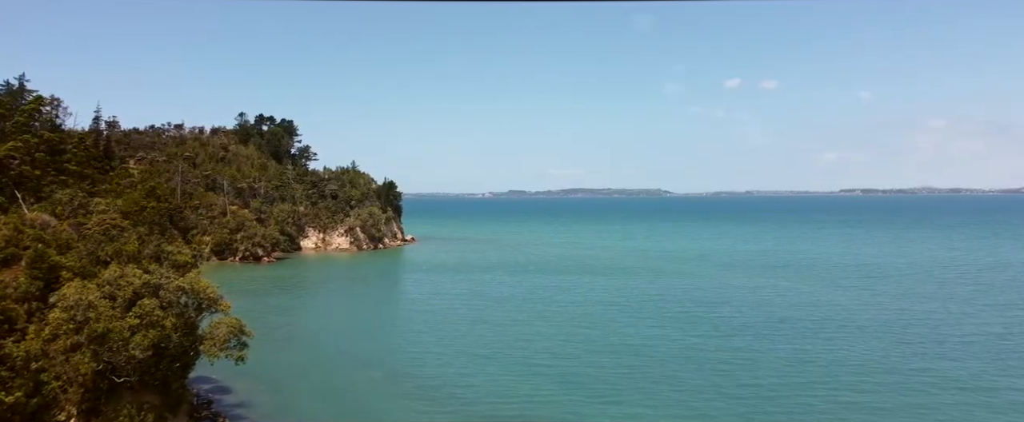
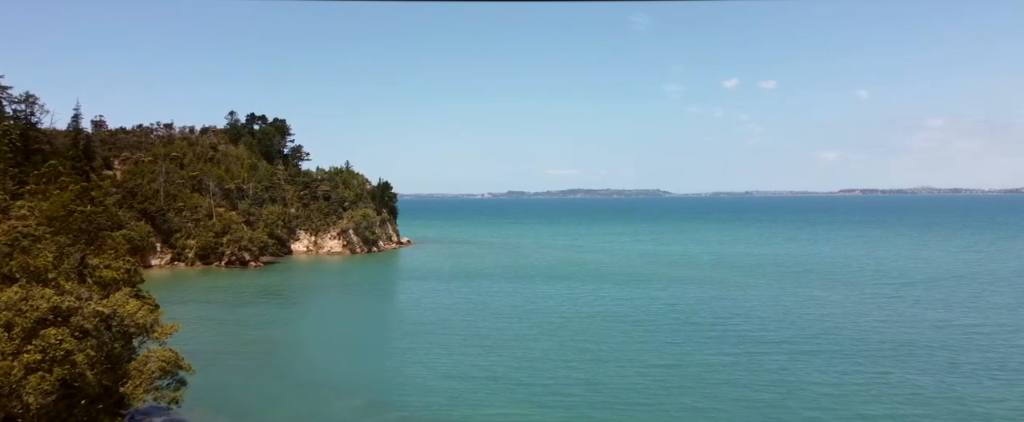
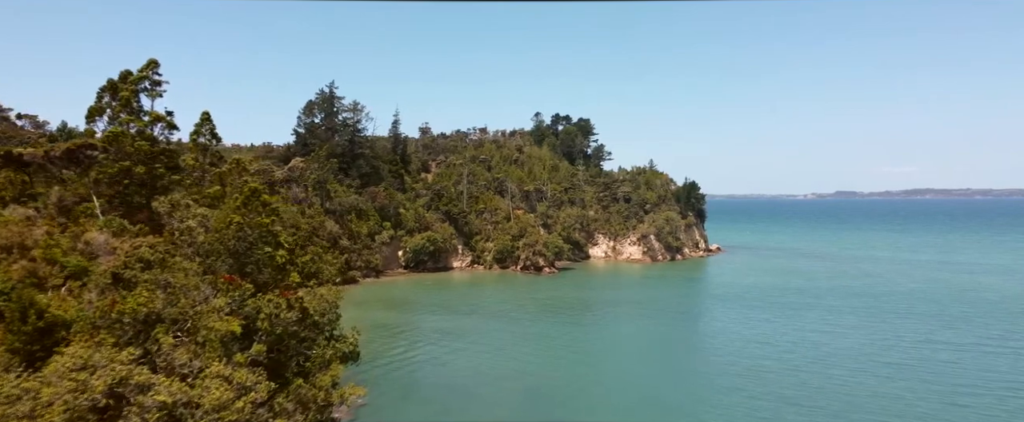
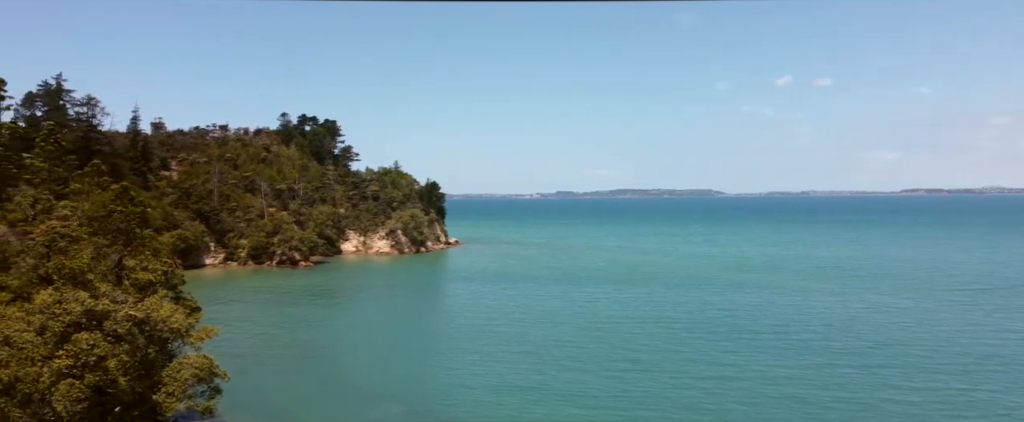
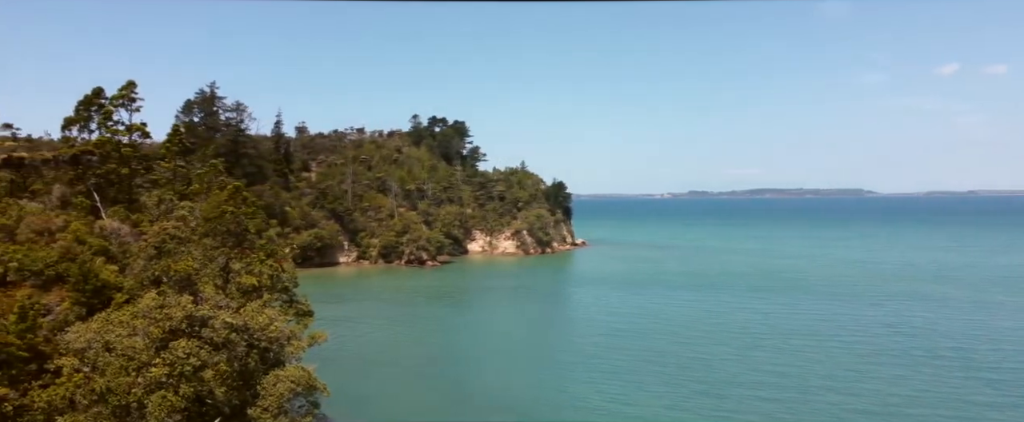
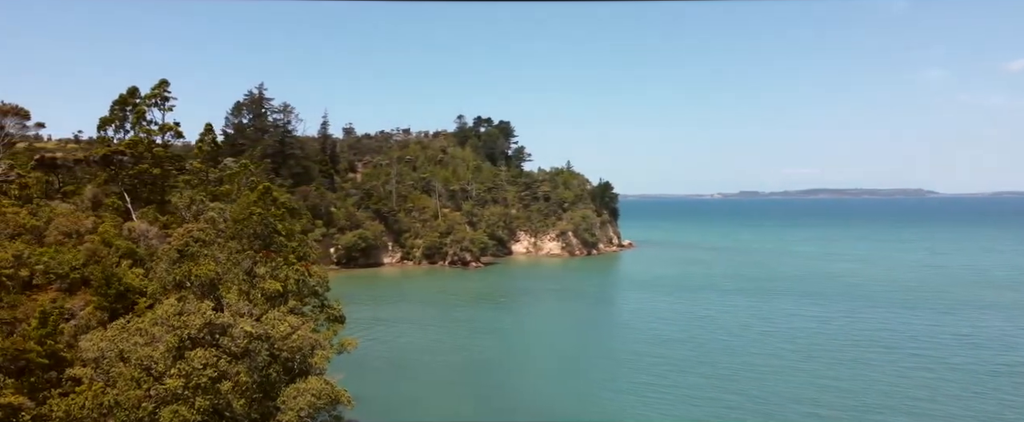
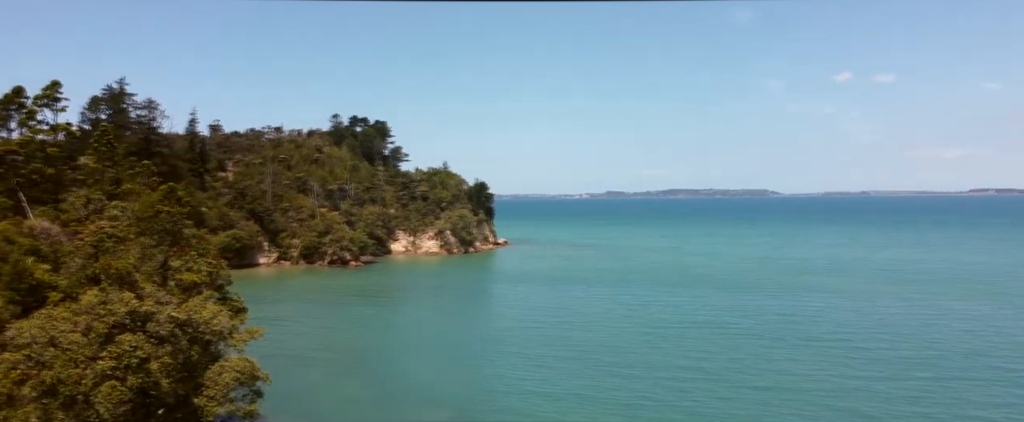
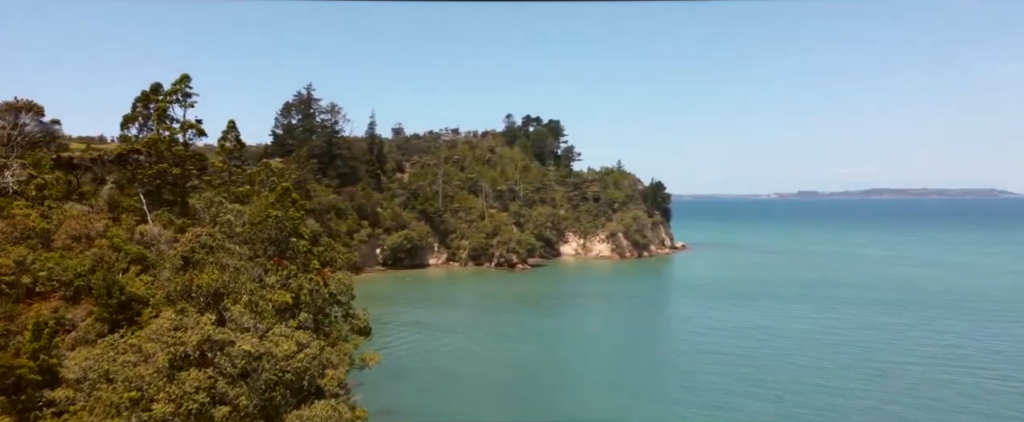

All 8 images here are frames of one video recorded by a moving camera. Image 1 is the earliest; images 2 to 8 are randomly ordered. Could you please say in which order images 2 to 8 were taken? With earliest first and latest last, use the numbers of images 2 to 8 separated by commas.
2, 4, 7, 5, 6, 8, 3
